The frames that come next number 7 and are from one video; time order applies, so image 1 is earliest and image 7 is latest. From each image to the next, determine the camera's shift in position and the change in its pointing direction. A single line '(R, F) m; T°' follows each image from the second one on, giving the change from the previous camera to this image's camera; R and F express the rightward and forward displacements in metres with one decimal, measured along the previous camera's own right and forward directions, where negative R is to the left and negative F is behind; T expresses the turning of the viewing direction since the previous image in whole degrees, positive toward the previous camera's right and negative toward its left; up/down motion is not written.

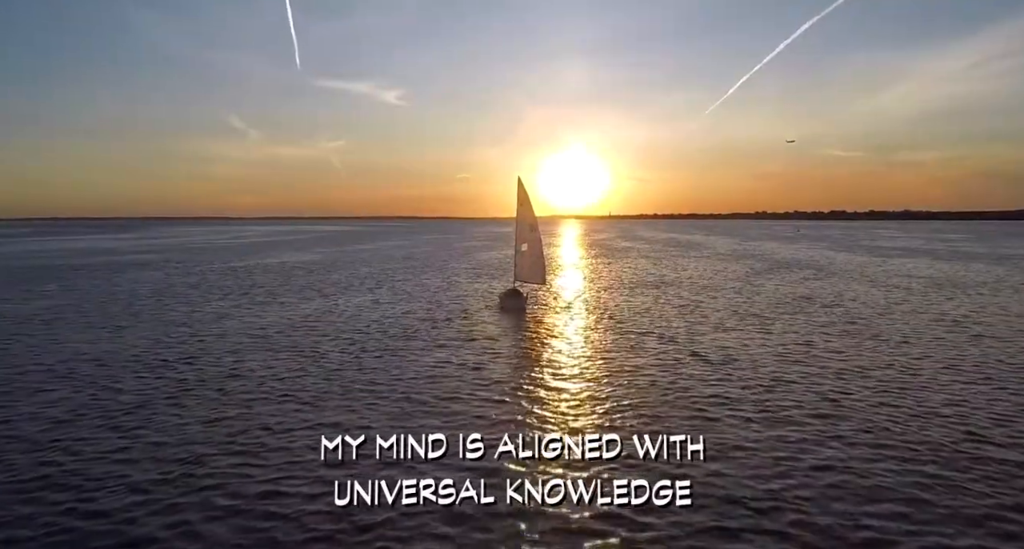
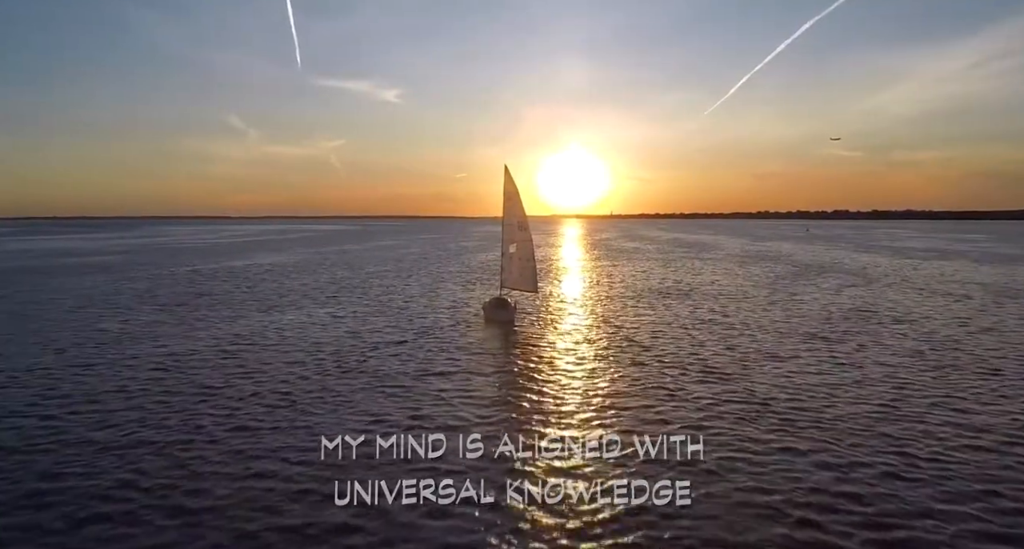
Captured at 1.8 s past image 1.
(+0.9, +7.4) m; 0°
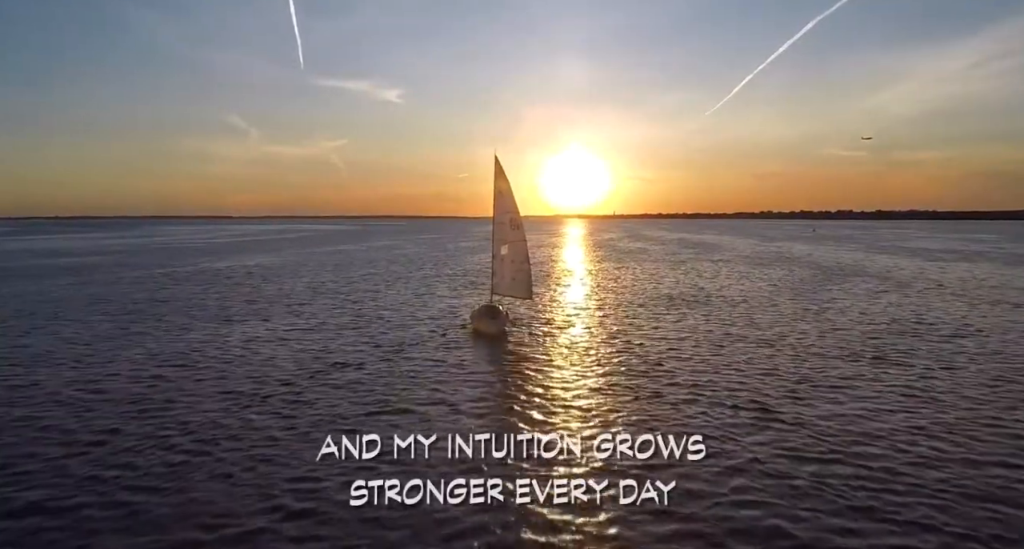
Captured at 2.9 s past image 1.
(+0.5, +4.4) m; 0°
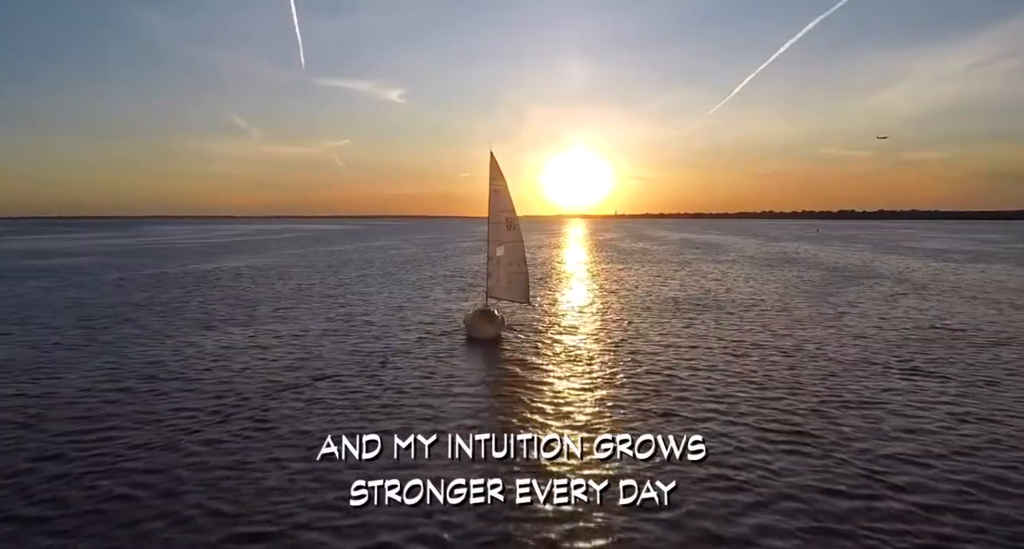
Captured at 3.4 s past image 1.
(+0.3, +2.0) m; 0°
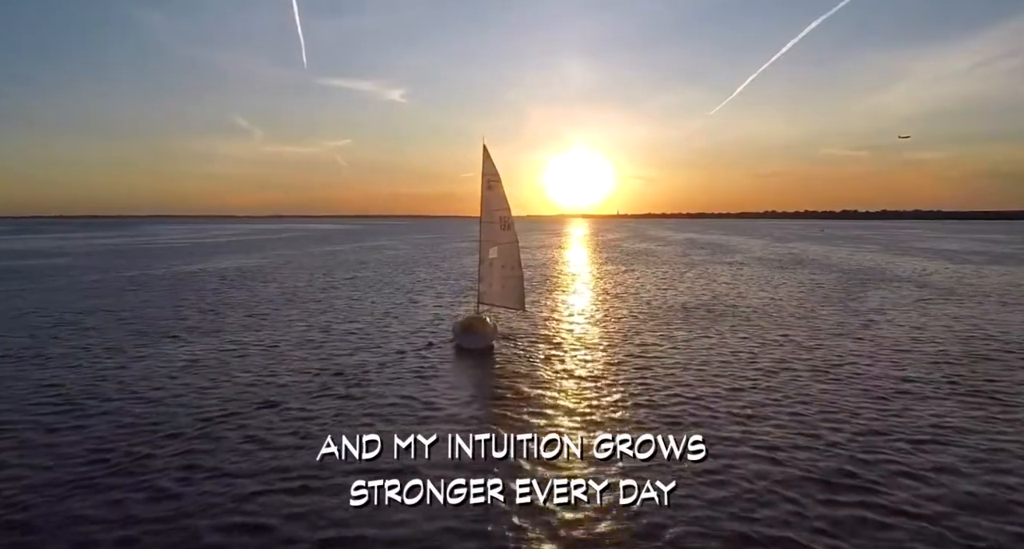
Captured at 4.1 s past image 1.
(+0.3, +2.7) m; 0°
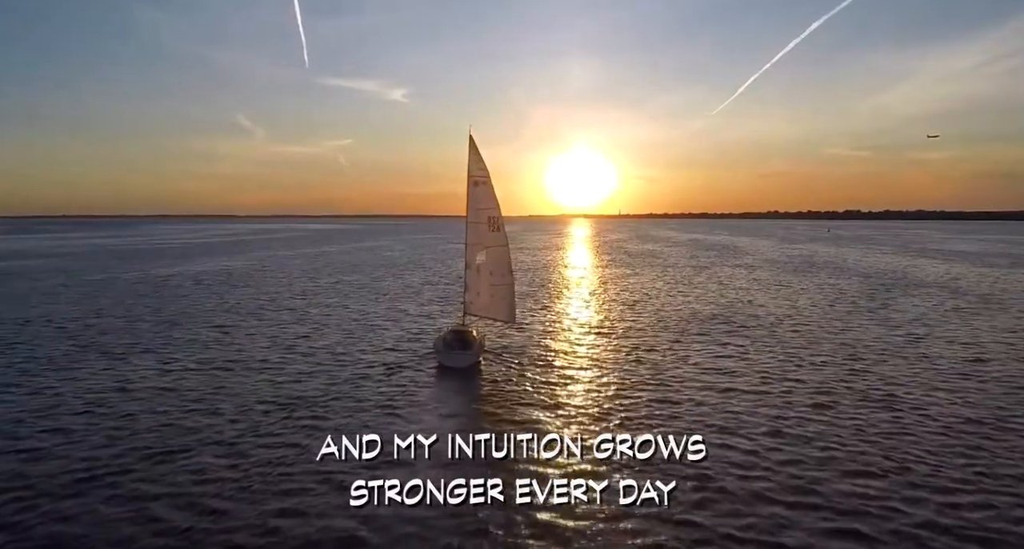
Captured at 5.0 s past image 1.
(+0.4, +3.6) m; 0°
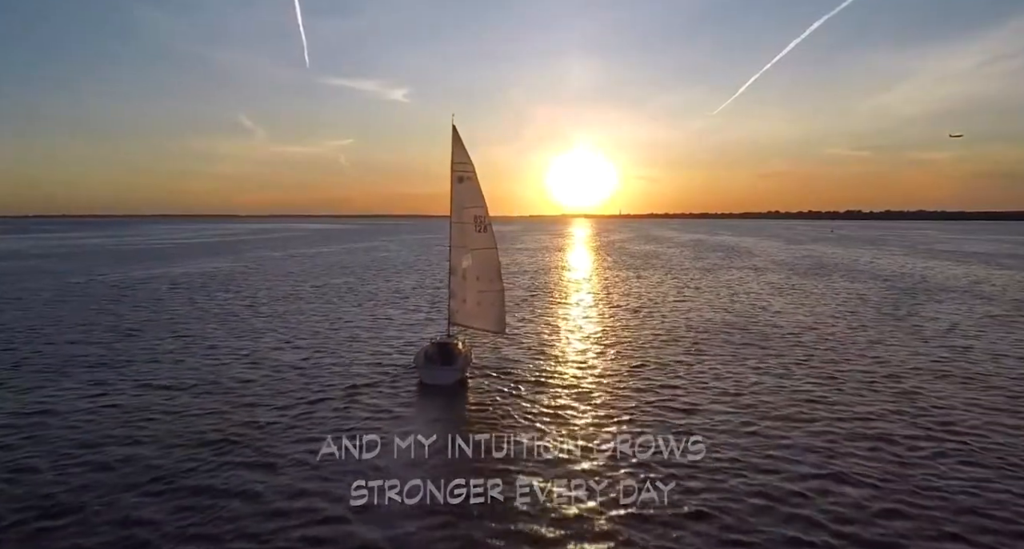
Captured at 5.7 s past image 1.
(+0.4, +2.8) m; 0°
